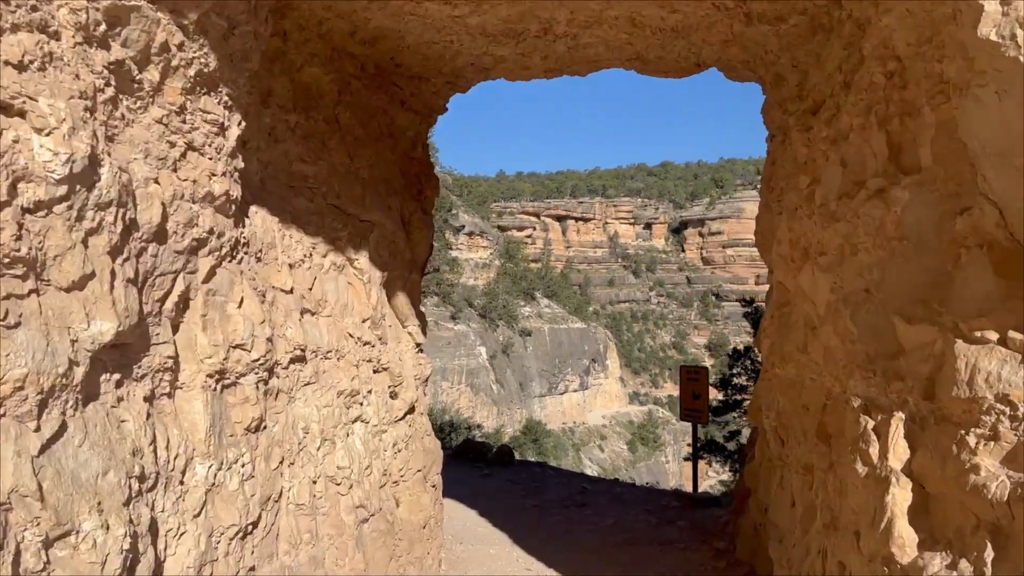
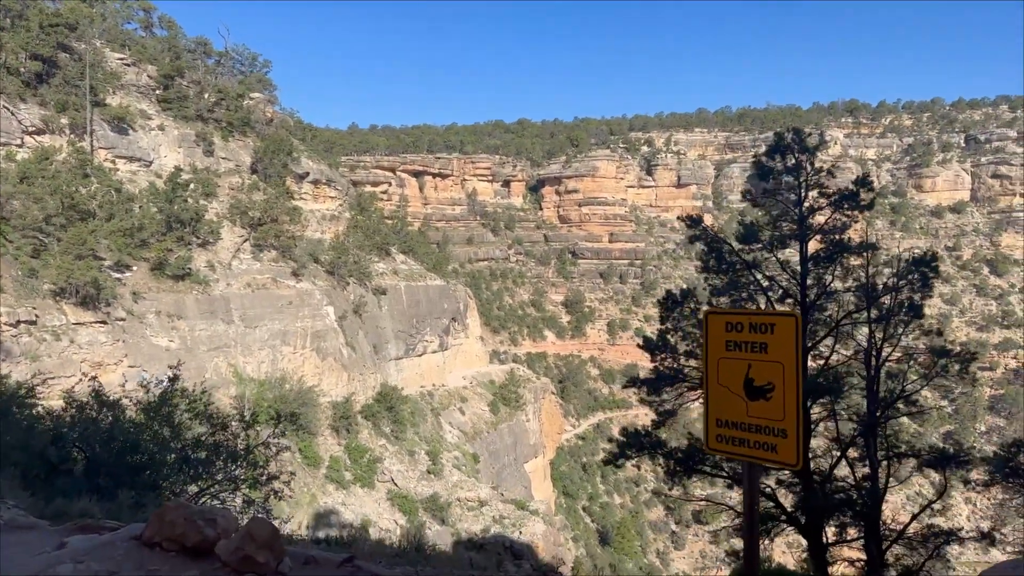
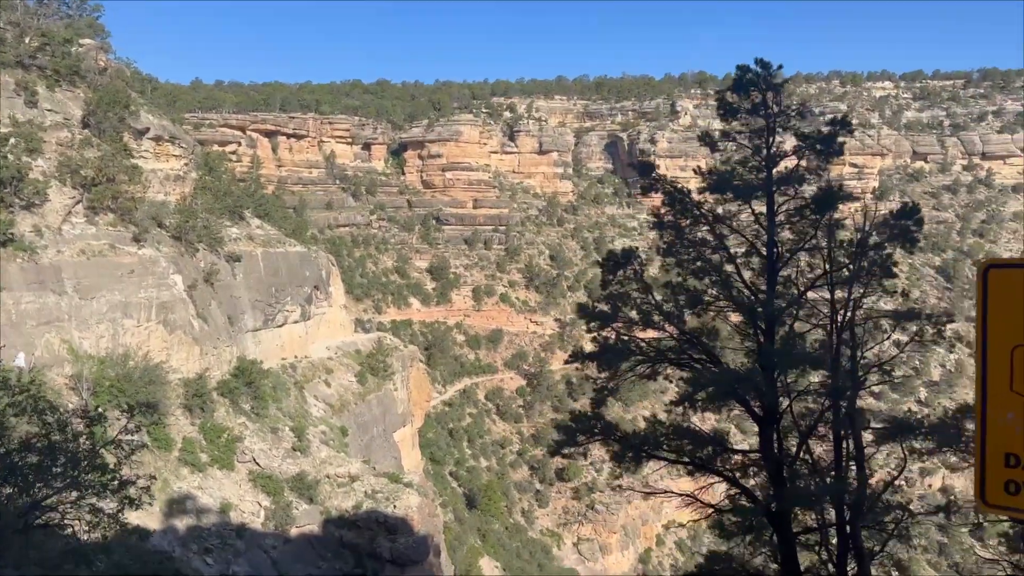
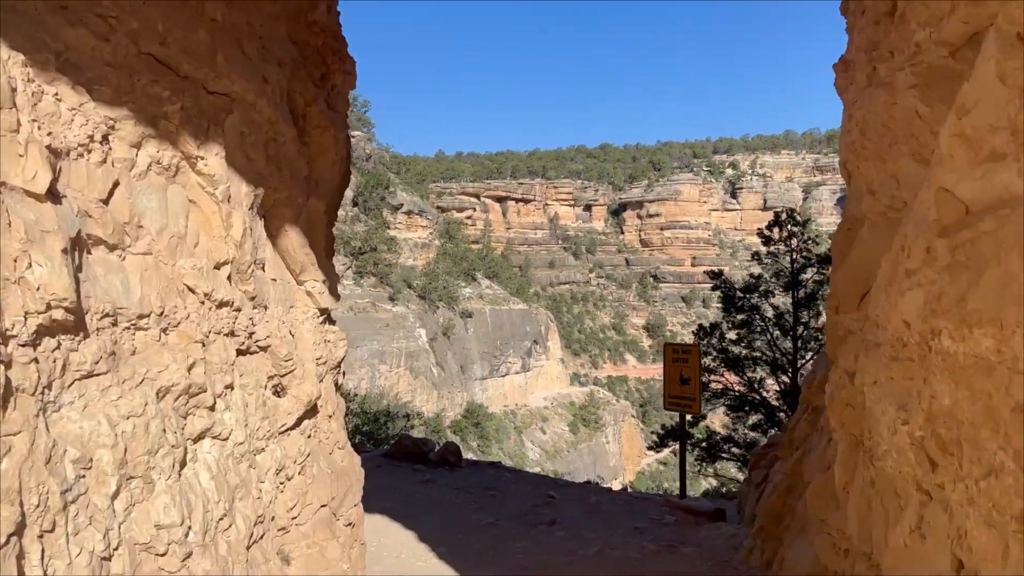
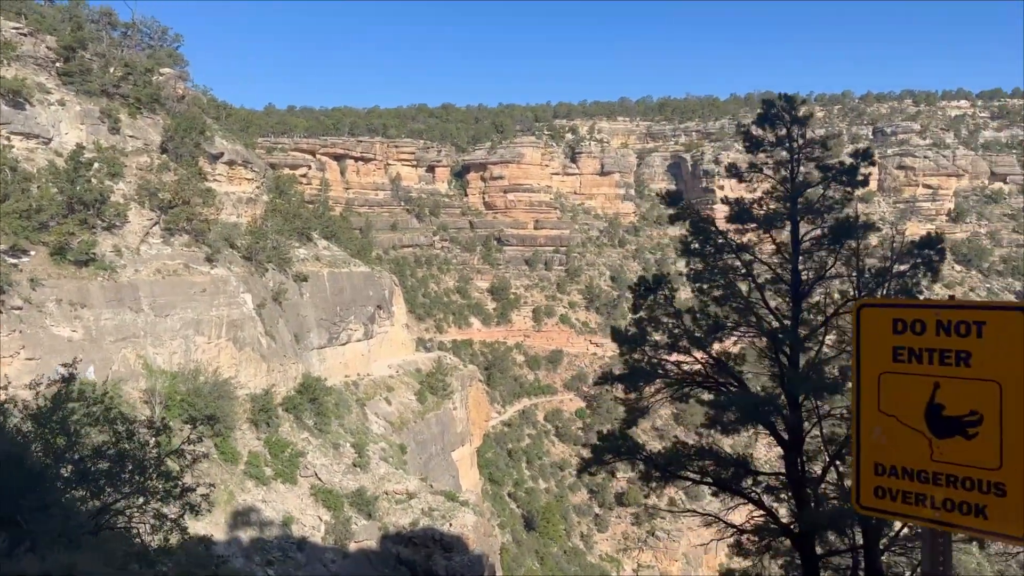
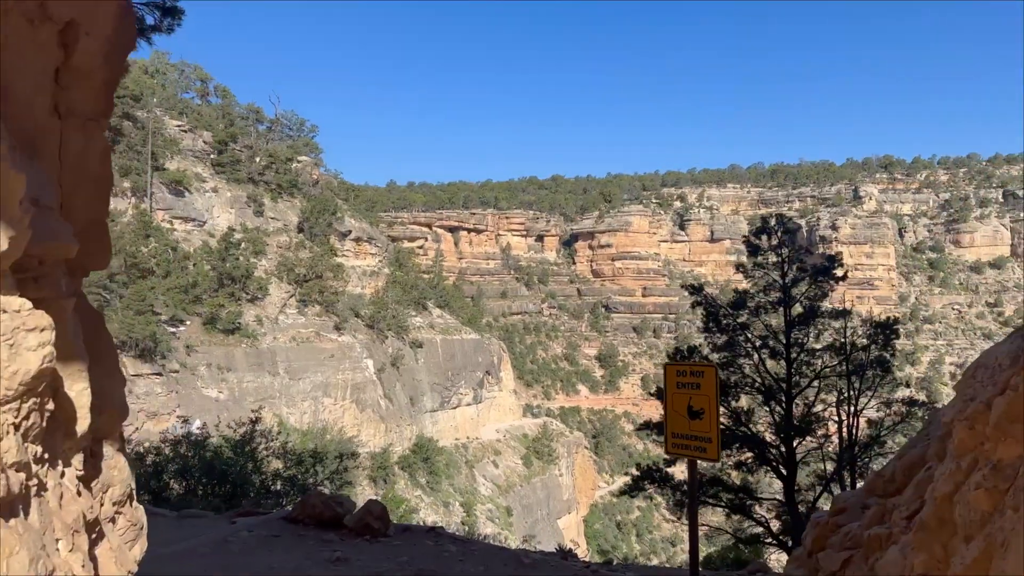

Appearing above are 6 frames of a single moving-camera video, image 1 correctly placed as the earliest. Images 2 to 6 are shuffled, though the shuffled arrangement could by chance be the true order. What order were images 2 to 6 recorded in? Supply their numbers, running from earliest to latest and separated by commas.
4, 6, 2, 5, 3
